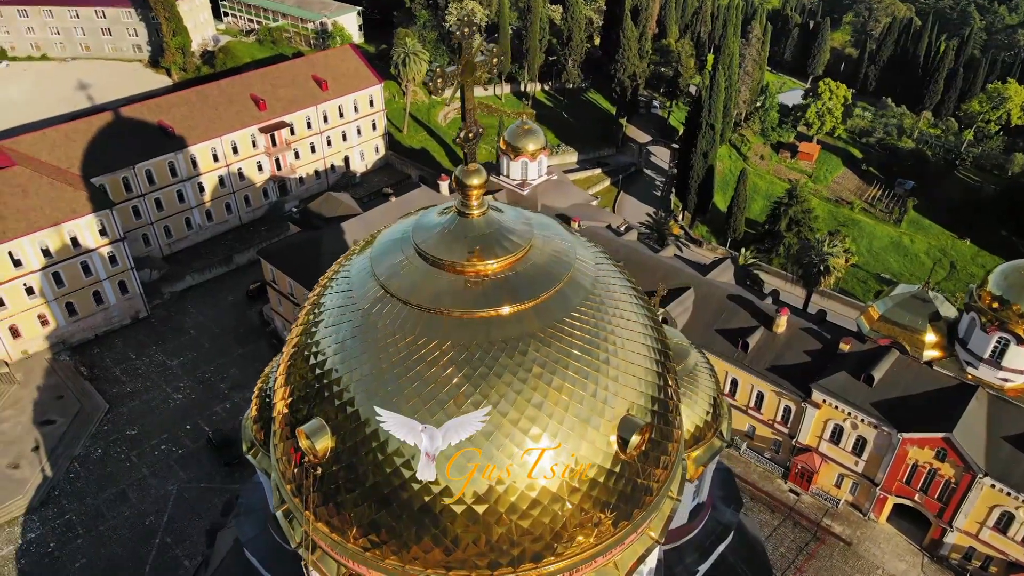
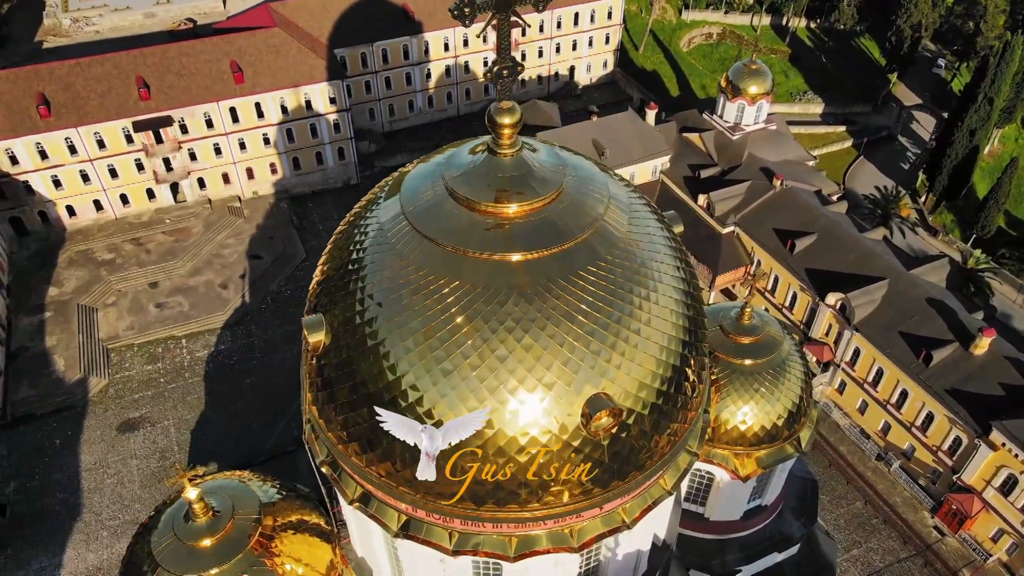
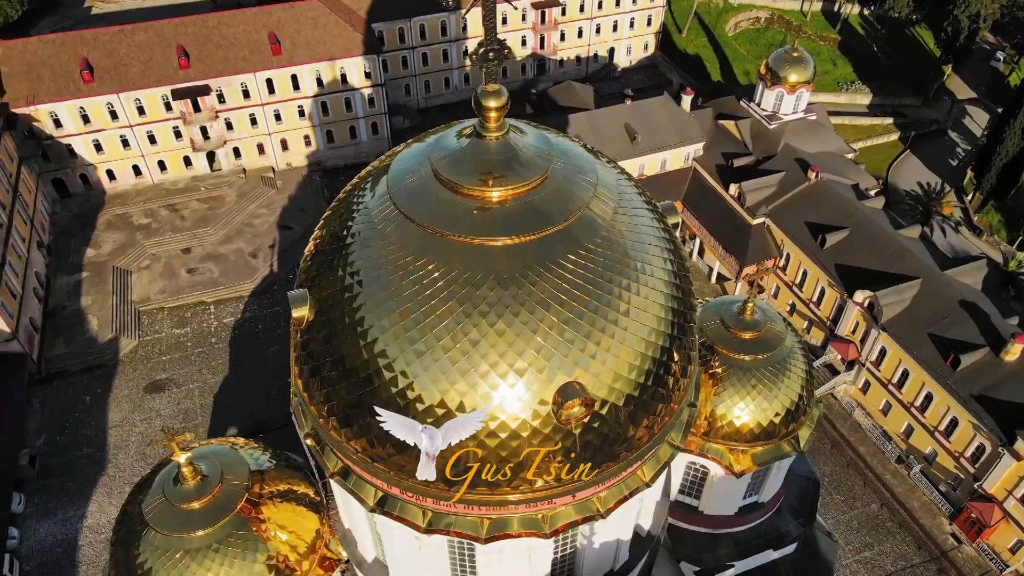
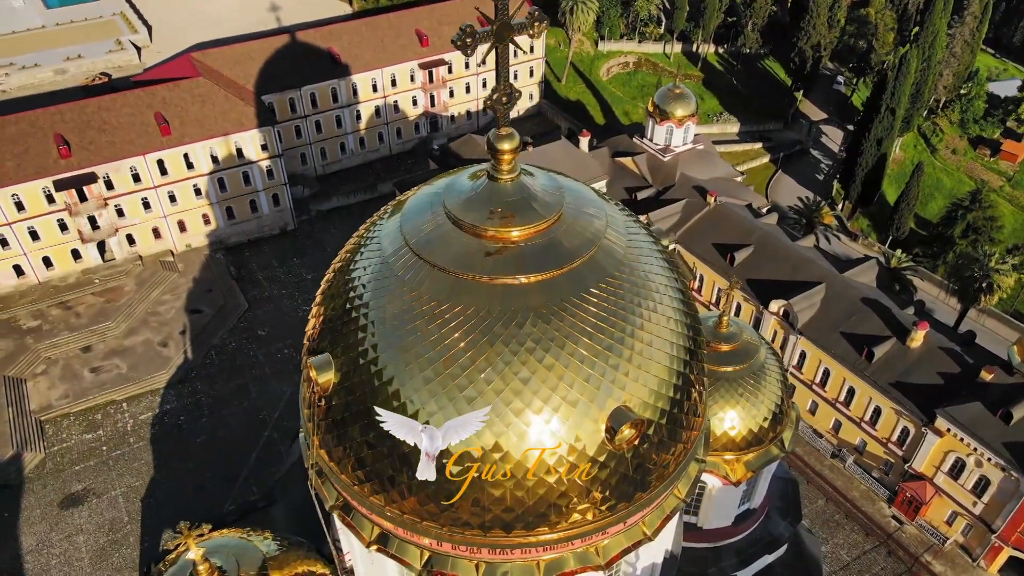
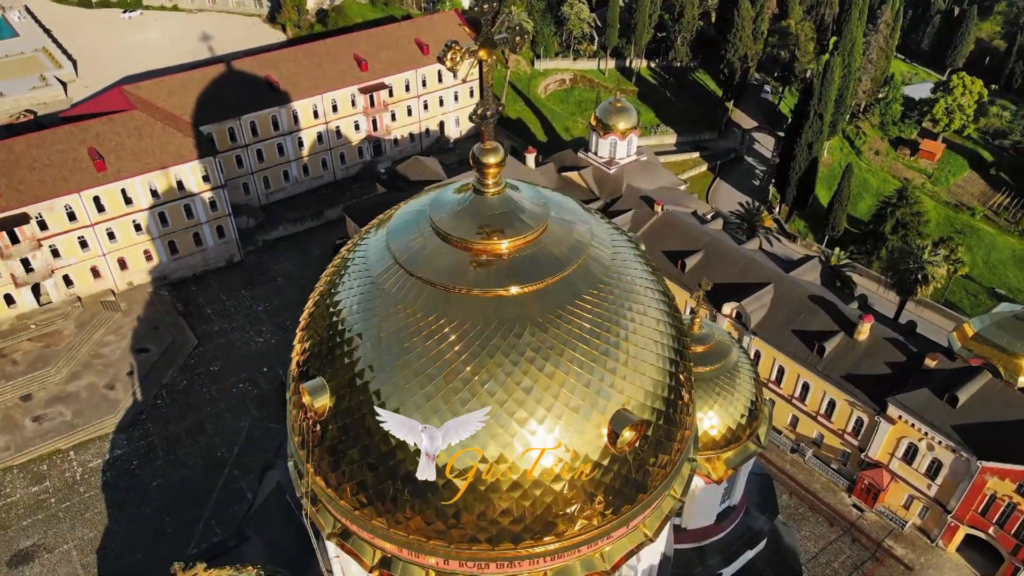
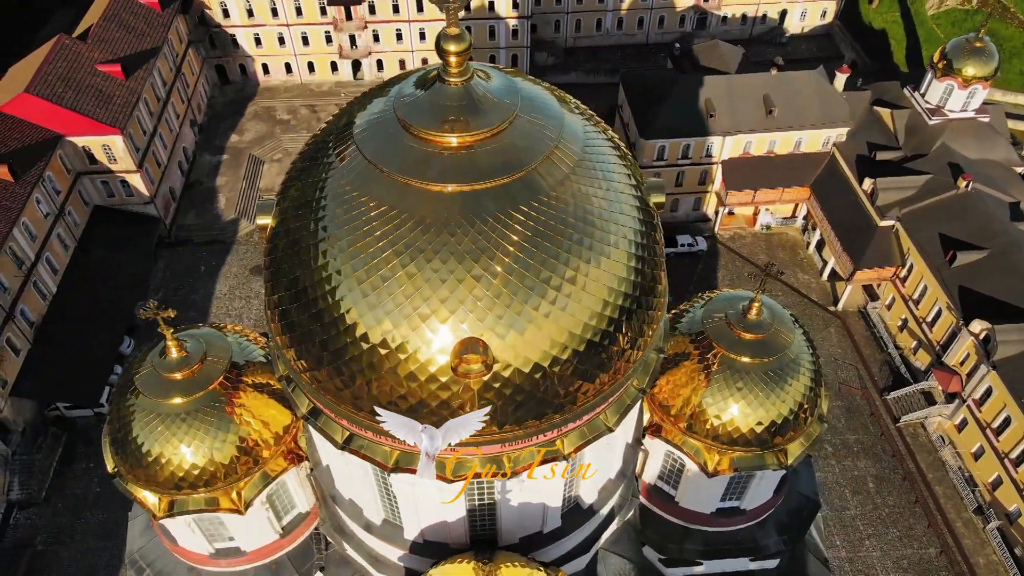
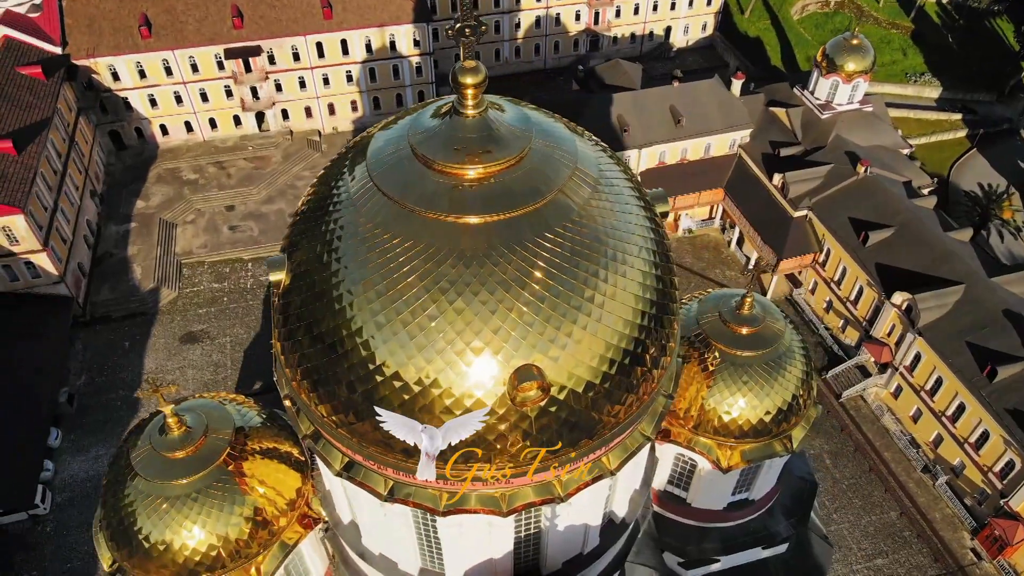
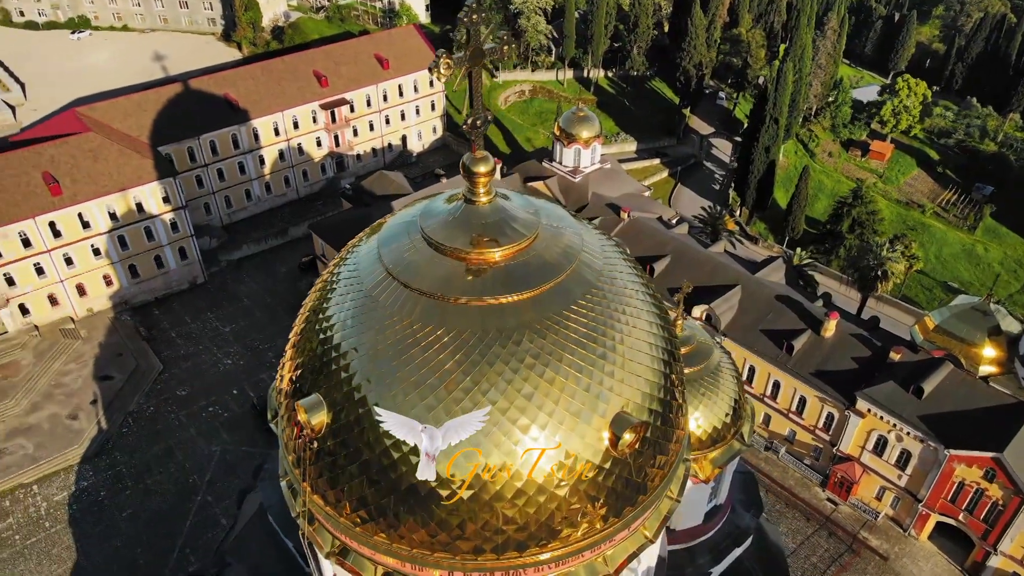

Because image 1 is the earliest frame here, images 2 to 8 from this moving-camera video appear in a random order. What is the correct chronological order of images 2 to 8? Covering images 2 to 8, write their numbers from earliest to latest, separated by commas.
8, 5, 4, 2, 3, 7, 6
